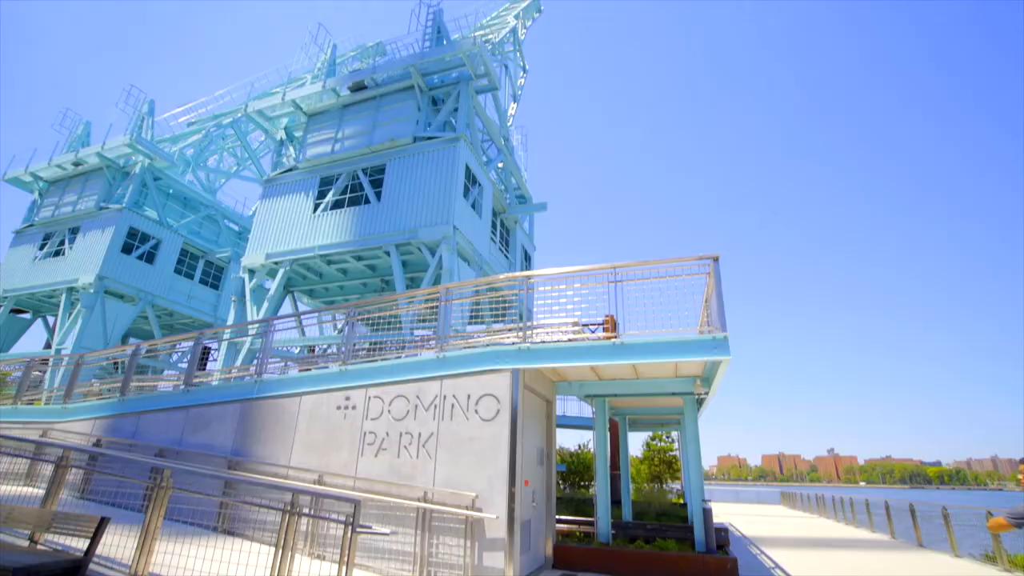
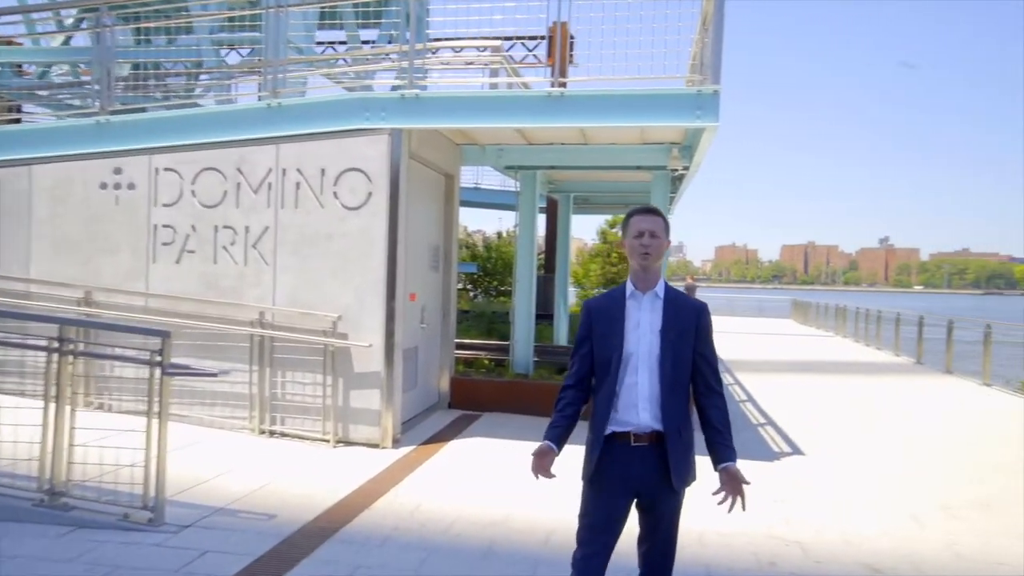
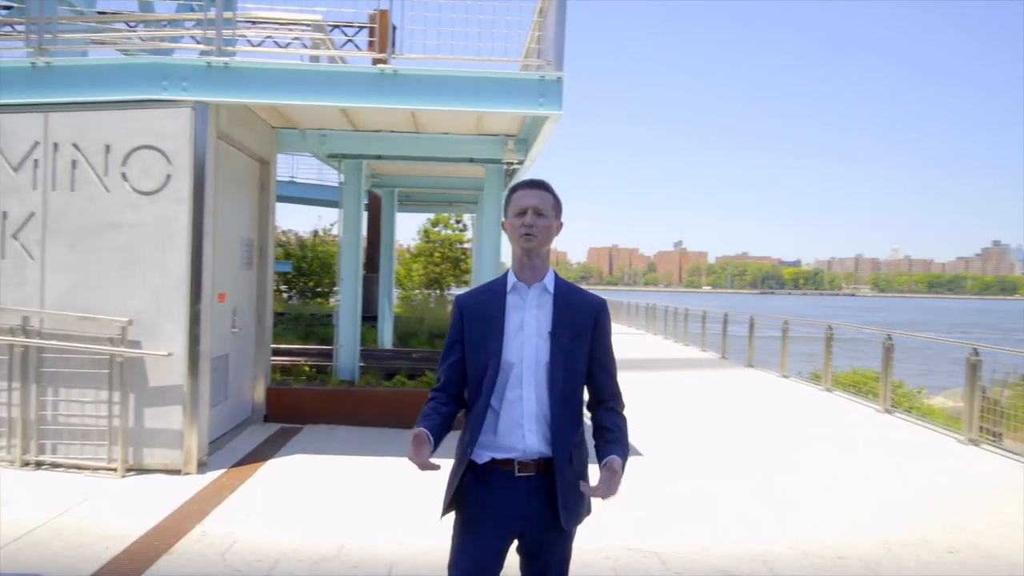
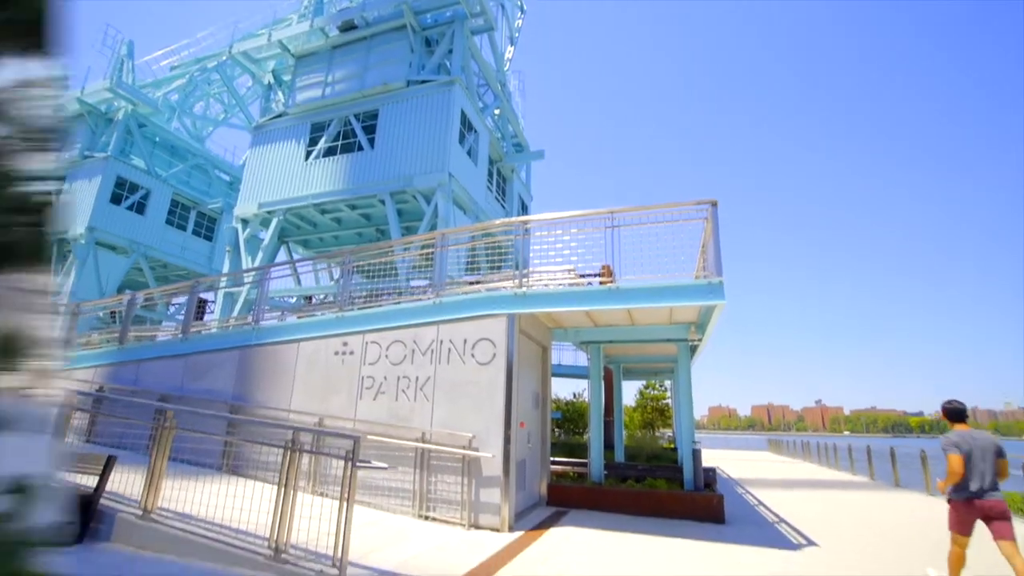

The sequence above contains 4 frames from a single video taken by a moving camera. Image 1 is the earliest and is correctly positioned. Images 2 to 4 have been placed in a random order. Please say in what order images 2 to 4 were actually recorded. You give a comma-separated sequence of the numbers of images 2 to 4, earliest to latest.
4, 2, 3
